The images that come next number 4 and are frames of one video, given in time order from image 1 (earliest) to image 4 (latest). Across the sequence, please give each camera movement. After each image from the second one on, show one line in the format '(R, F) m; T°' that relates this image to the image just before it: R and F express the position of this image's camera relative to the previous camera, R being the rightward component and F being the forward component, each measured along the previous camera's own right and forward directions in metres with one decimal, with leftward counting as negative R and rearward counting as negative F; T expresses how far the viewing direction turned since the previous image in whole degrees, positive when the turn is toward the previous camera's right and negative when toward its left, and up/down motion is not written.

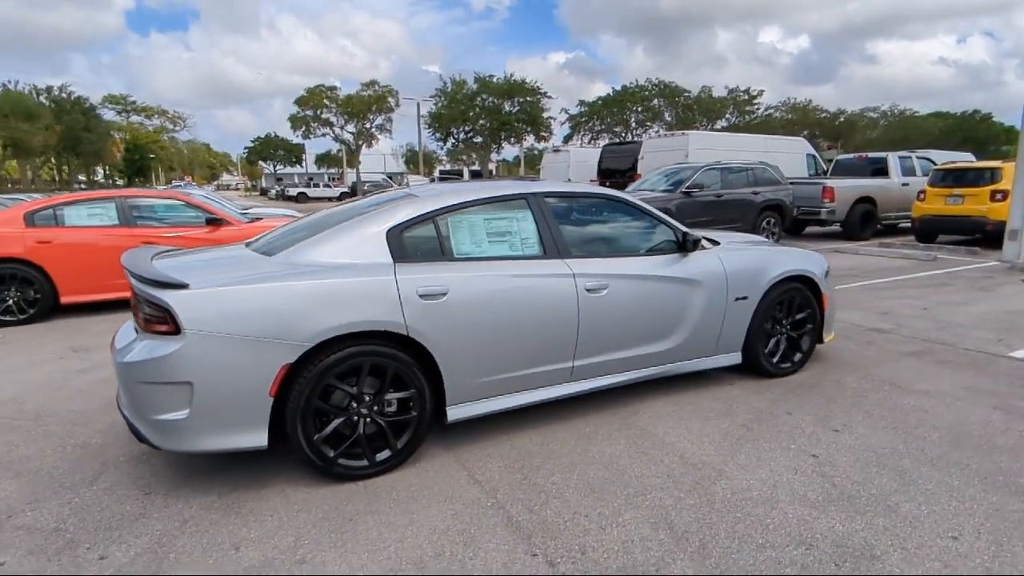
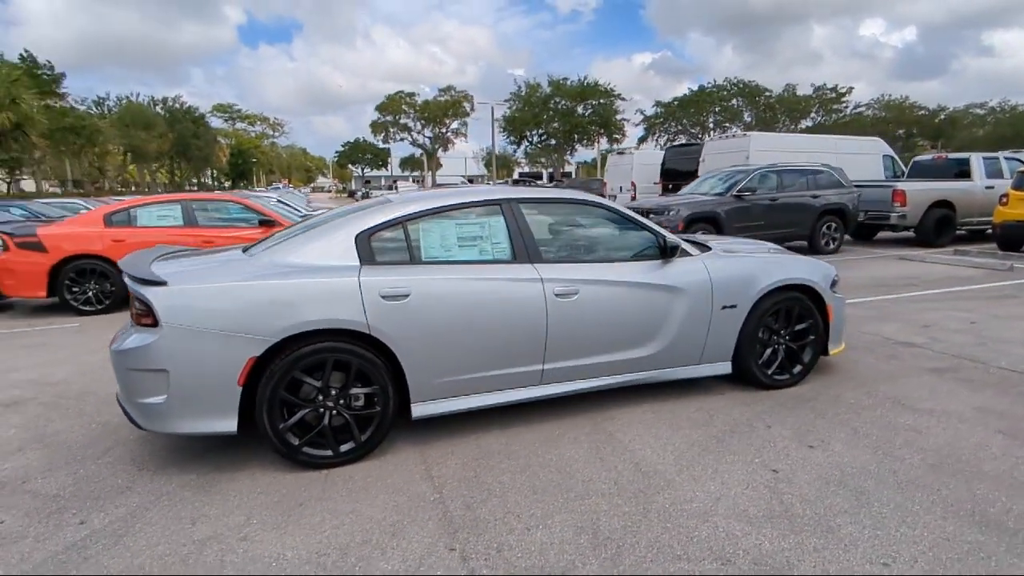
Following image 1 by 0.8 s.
(+0.7, 0.0) m; -8°
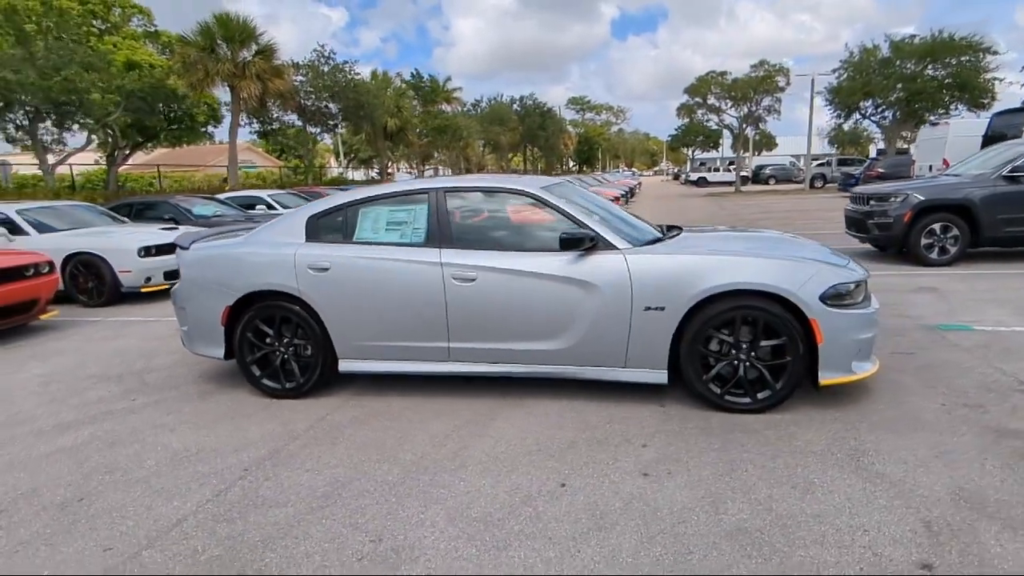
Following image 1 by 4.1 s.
(+2.8, +0.7) m; -32°
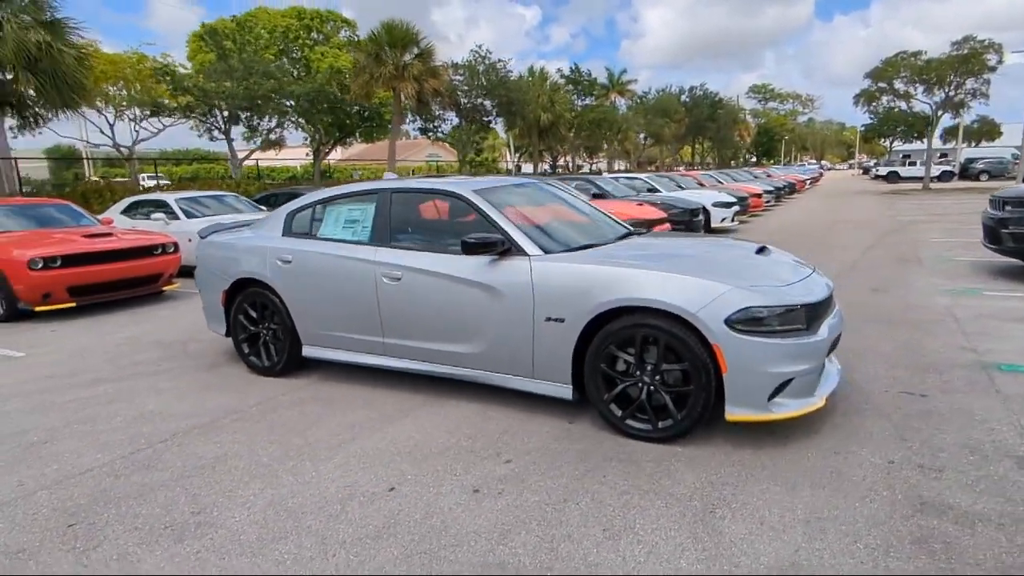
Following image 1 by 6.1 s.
(+1.7, +0.3) m; -16°
